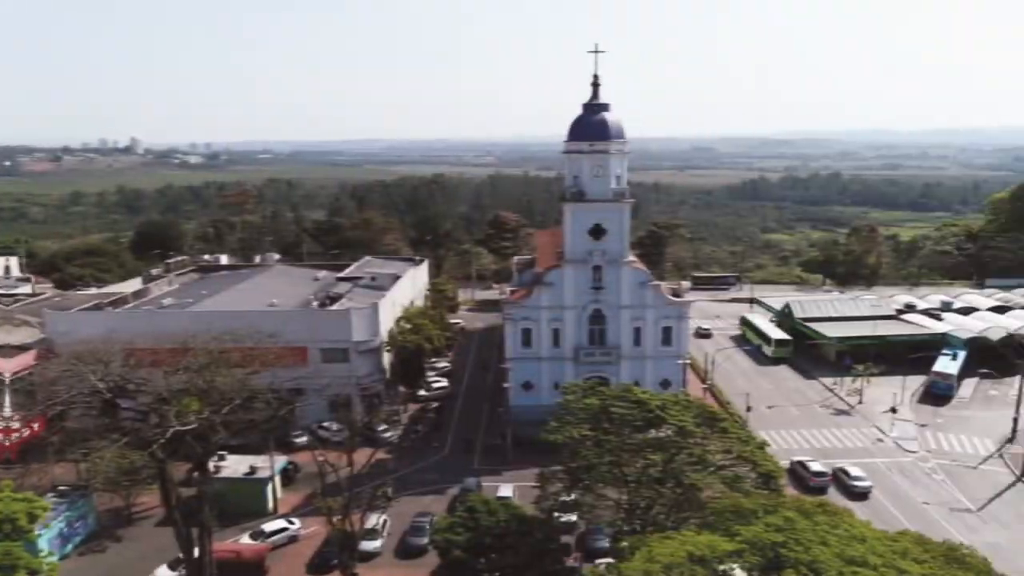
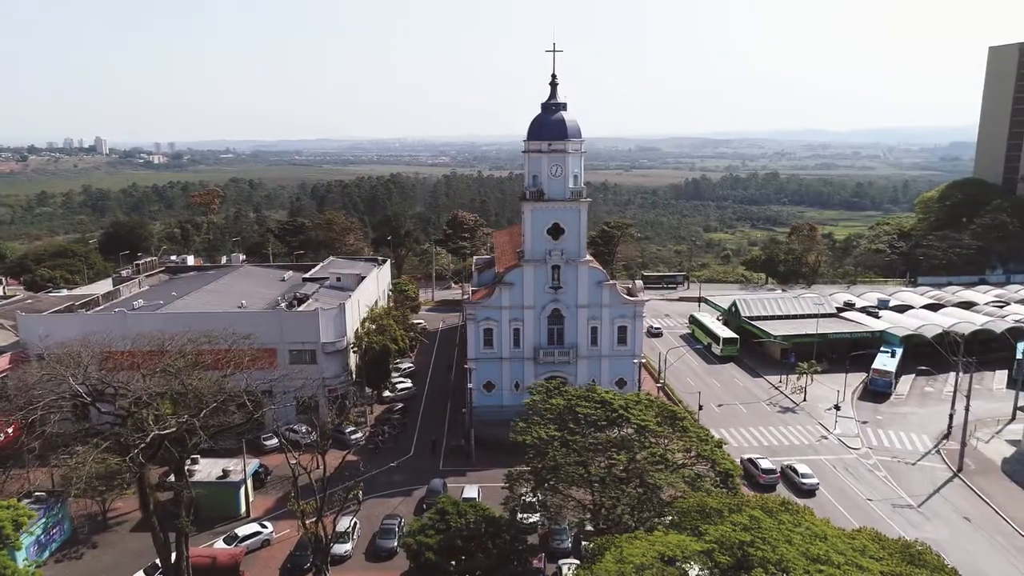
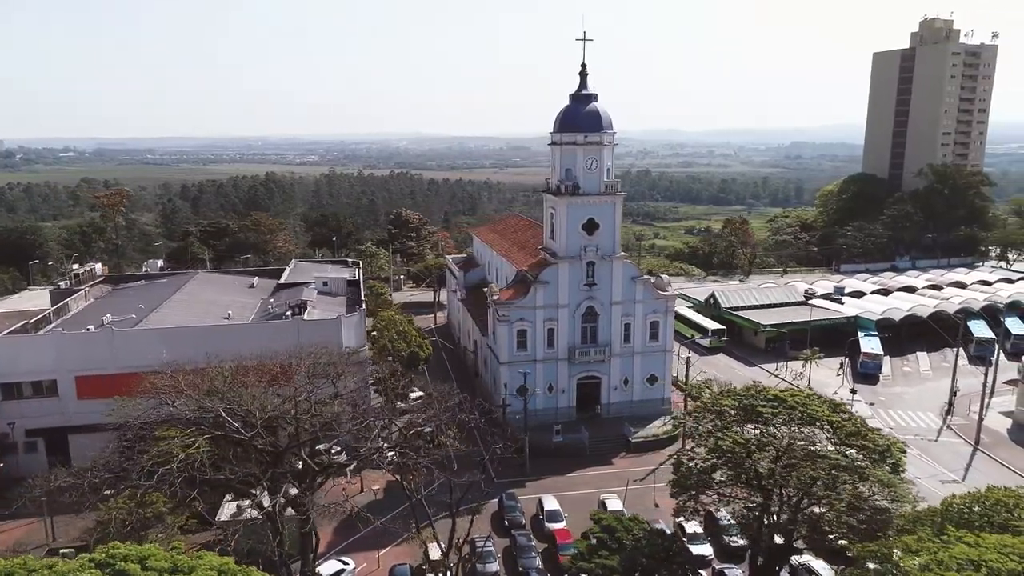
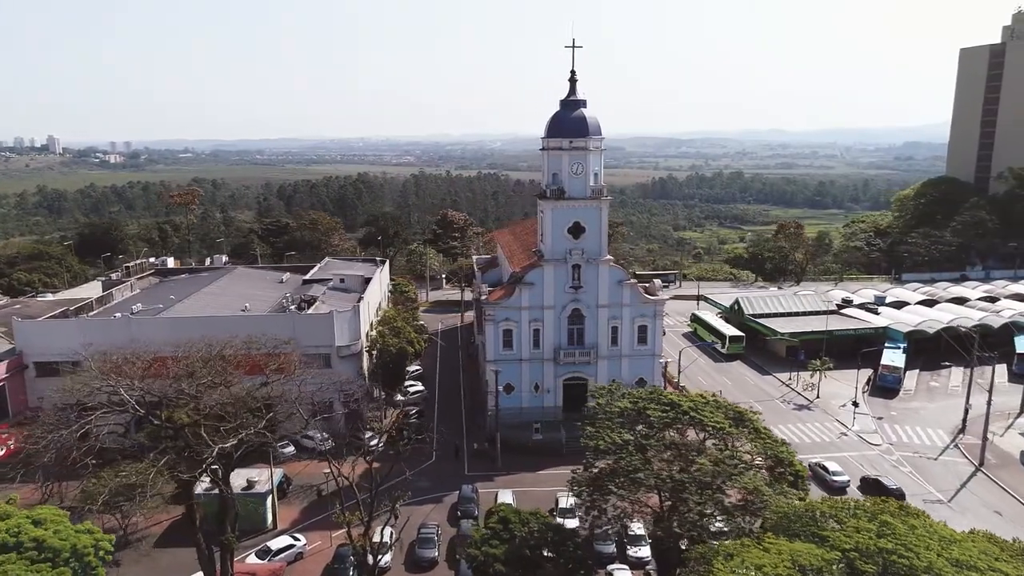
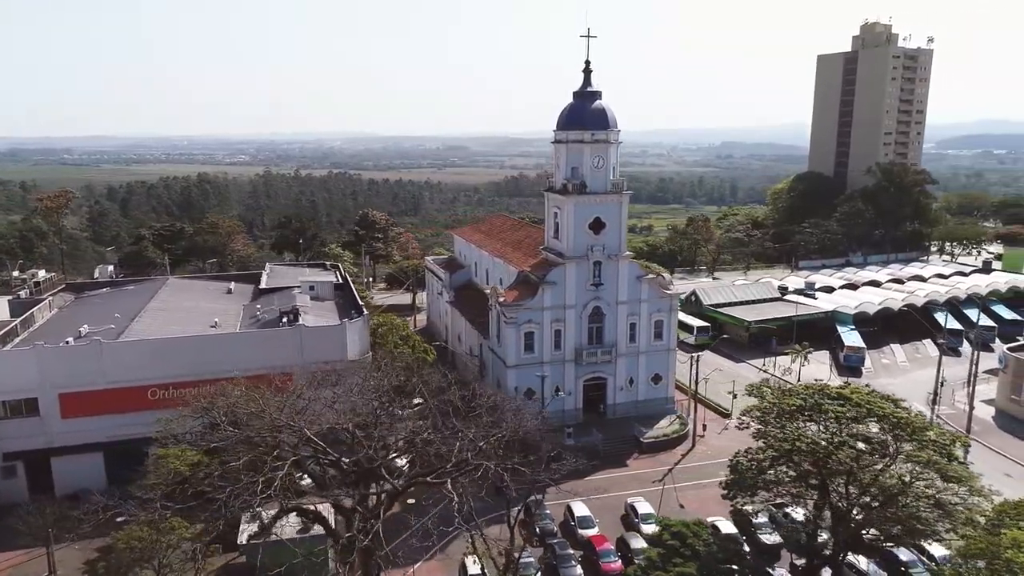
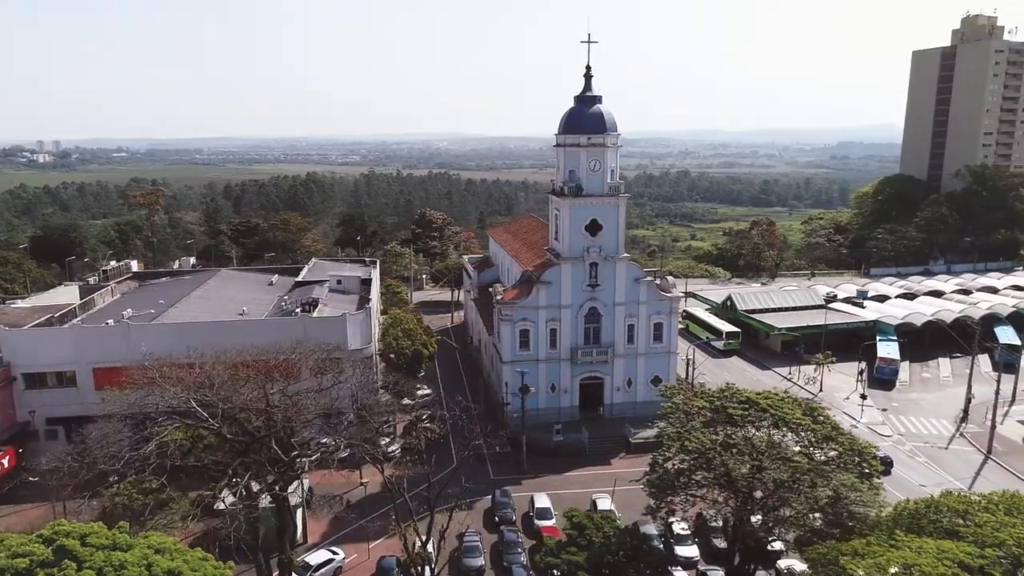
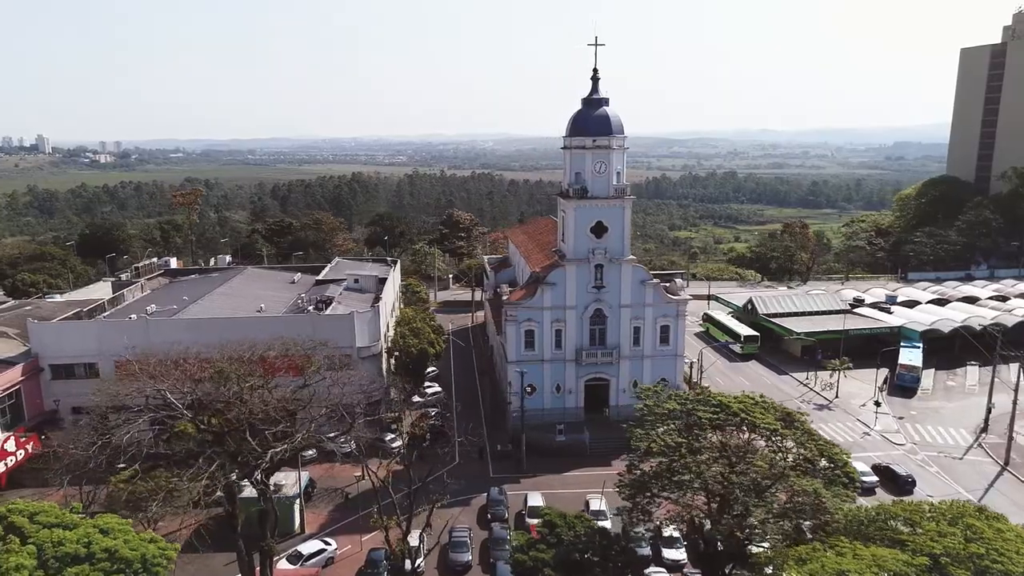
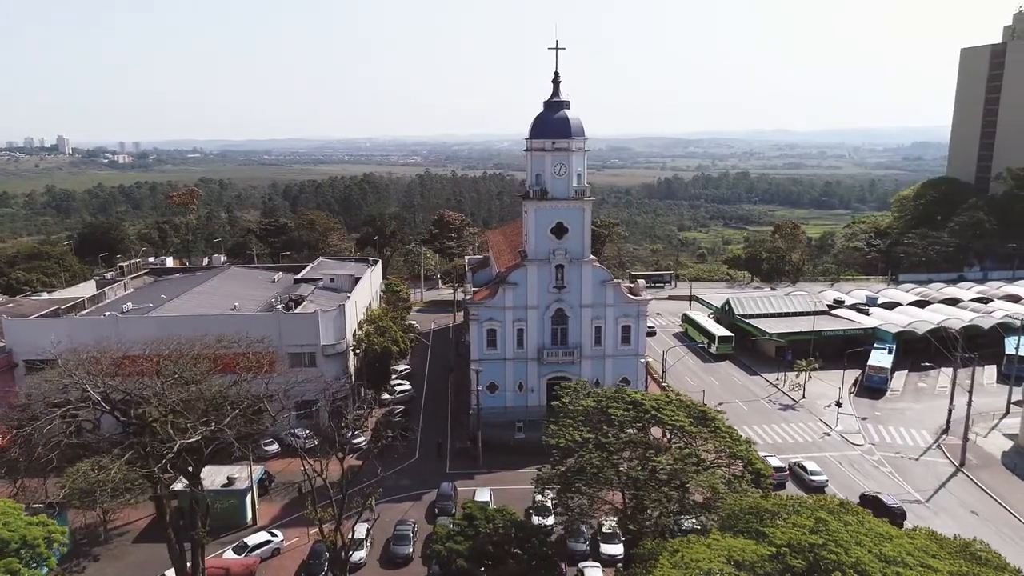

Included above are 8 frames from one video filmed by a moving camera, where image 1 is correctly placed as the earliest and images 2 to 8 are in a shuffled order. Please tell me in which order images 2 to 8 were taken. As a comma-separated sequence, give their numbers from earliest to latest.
2, 8, 4, 7, 6, 3, 5
